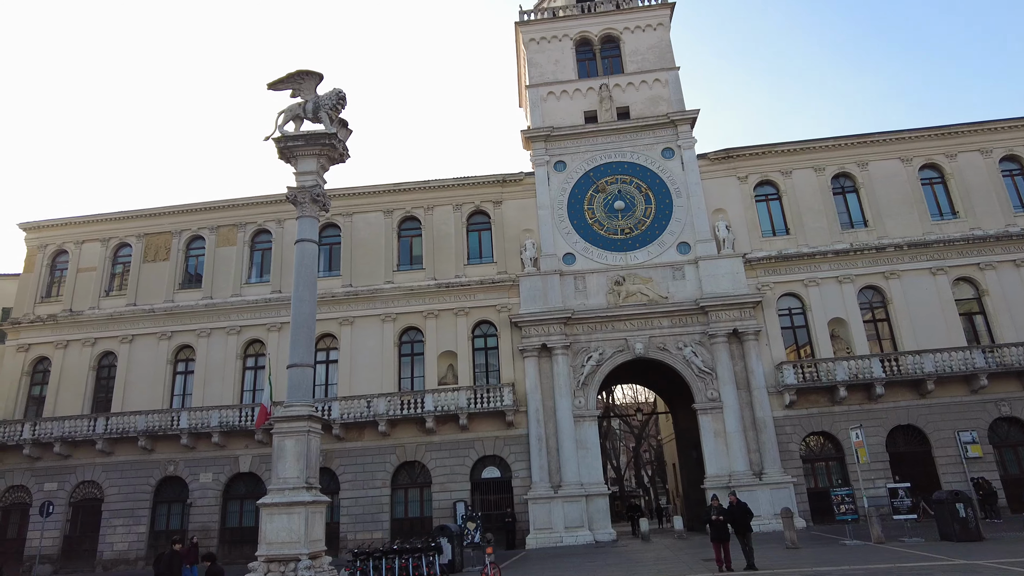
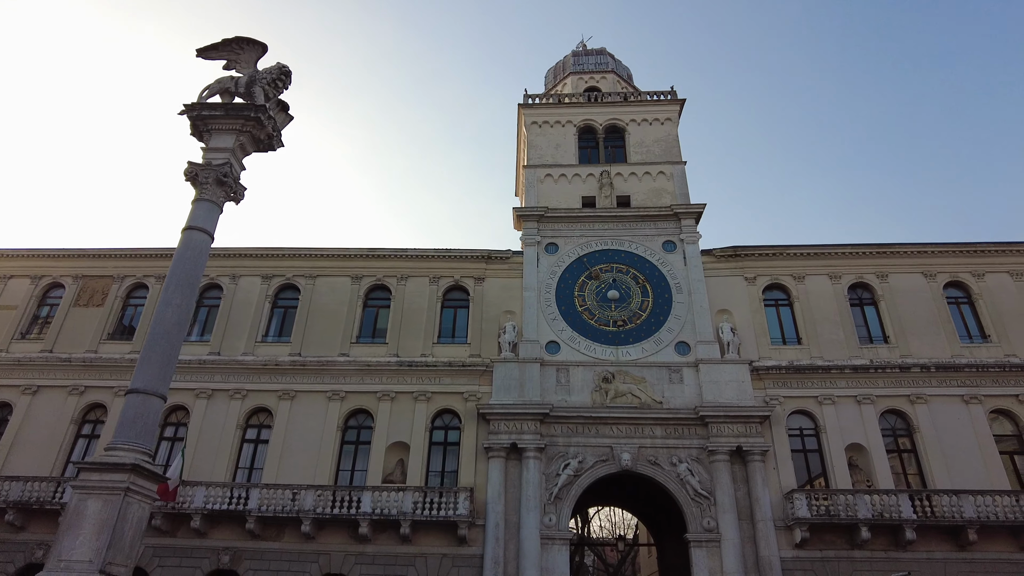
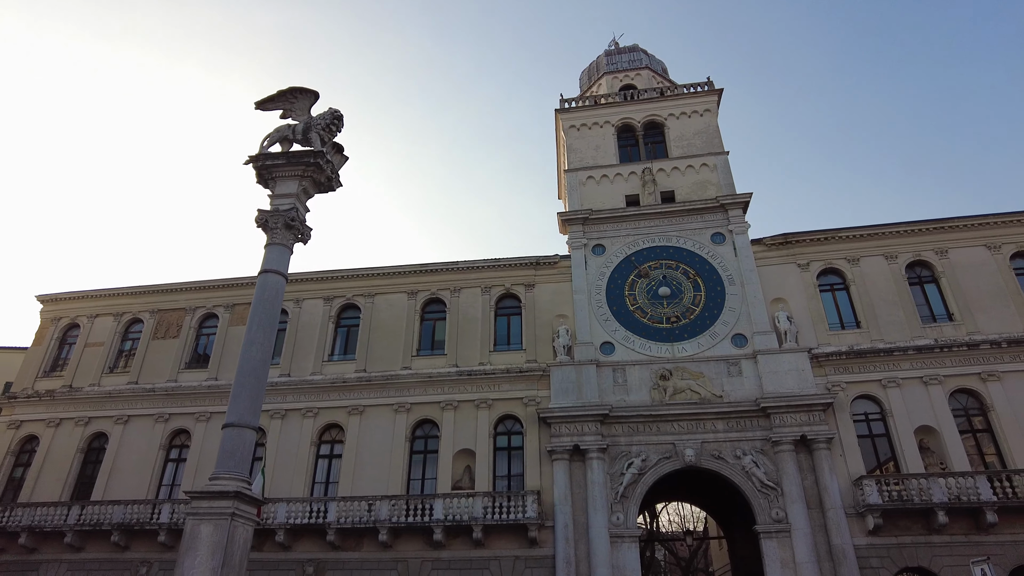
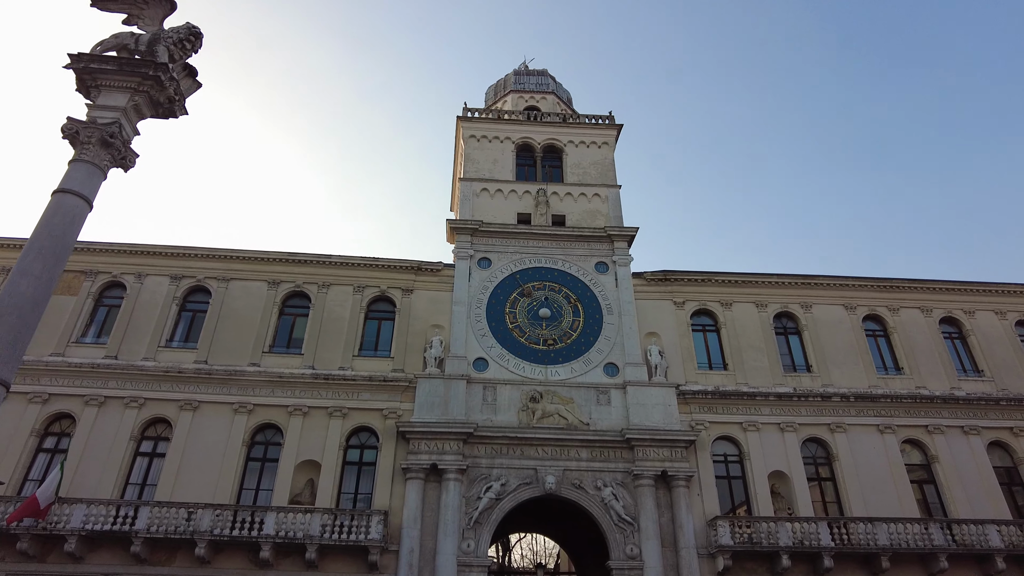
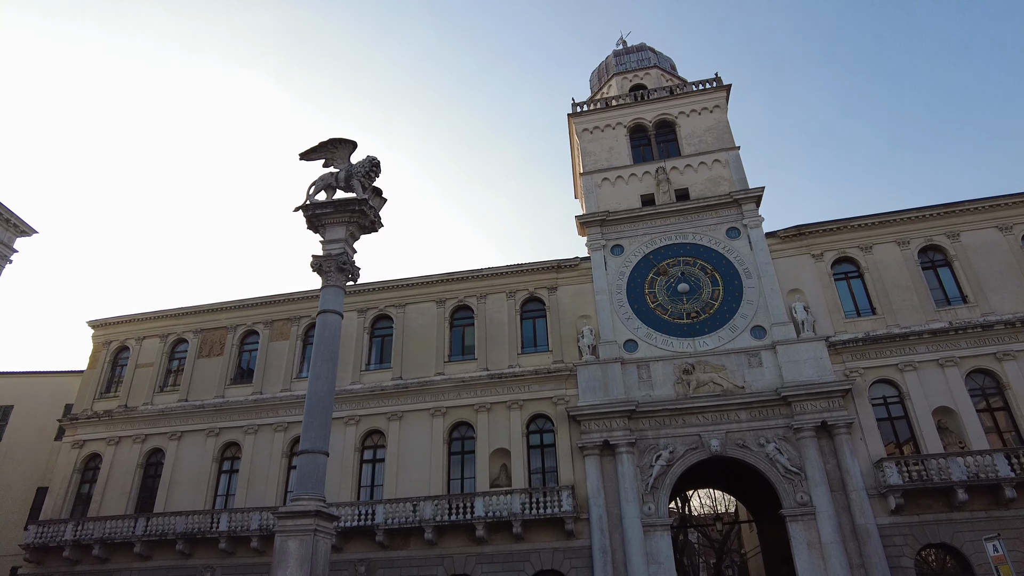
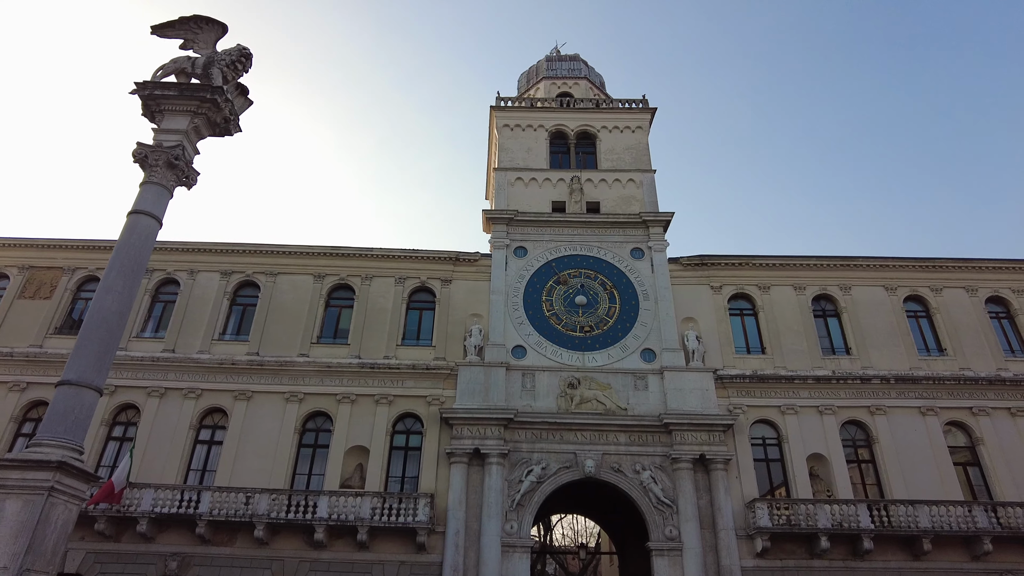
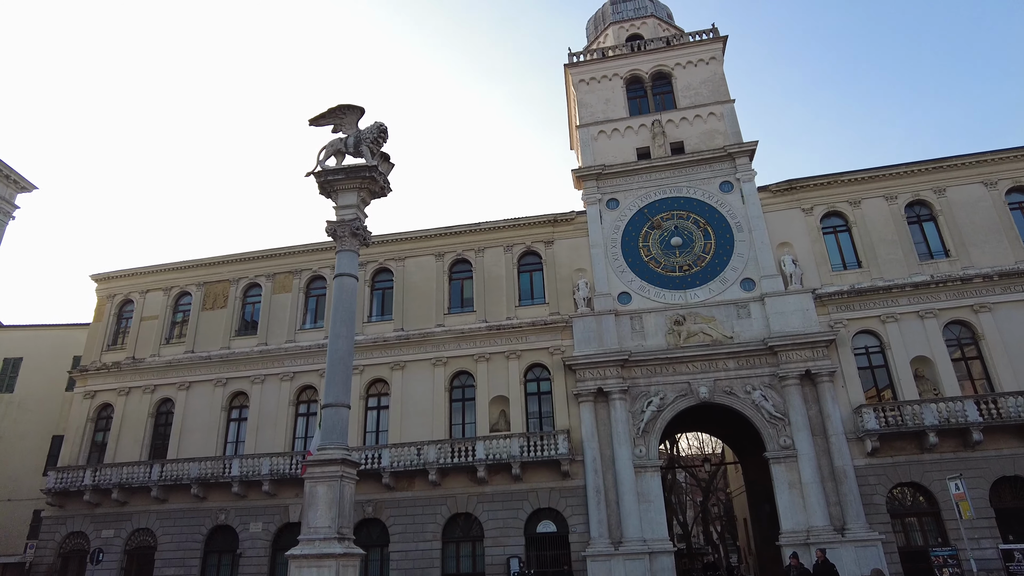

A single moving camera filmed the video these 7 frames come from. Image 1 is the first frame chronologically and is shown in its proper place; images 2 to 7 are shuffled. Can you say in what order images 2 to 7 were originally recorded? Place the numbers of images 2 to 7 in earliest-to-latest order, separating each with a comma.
7, 5, 3, 2, 6, 4
